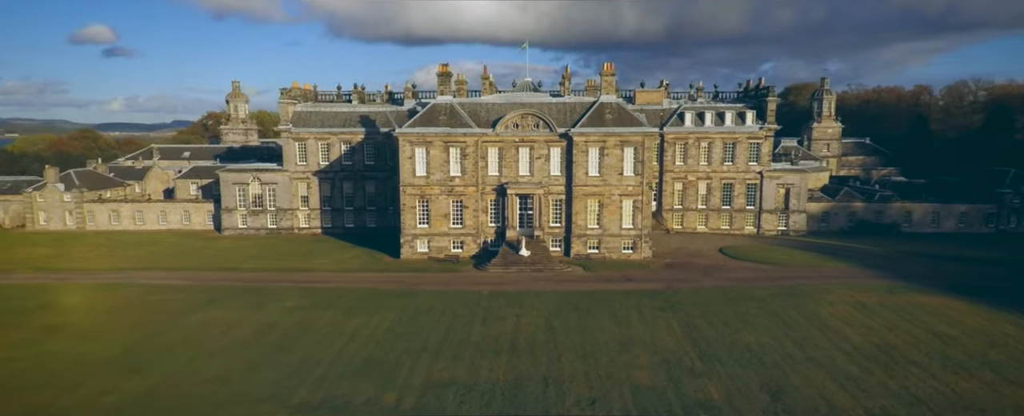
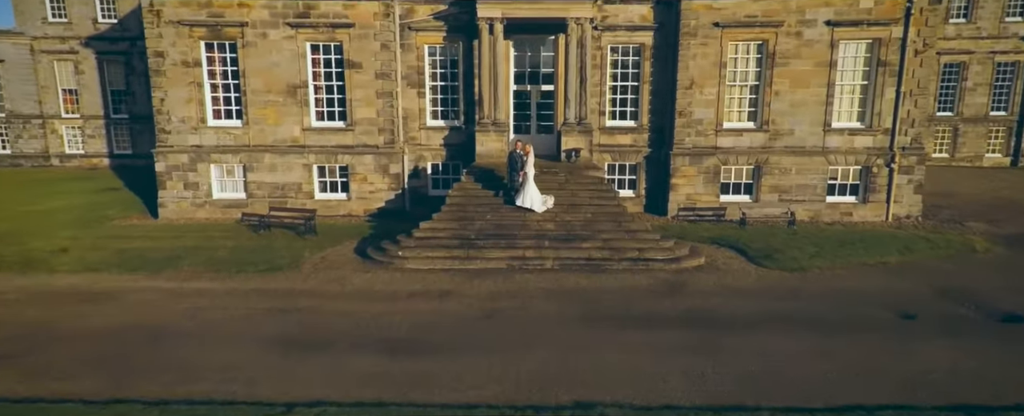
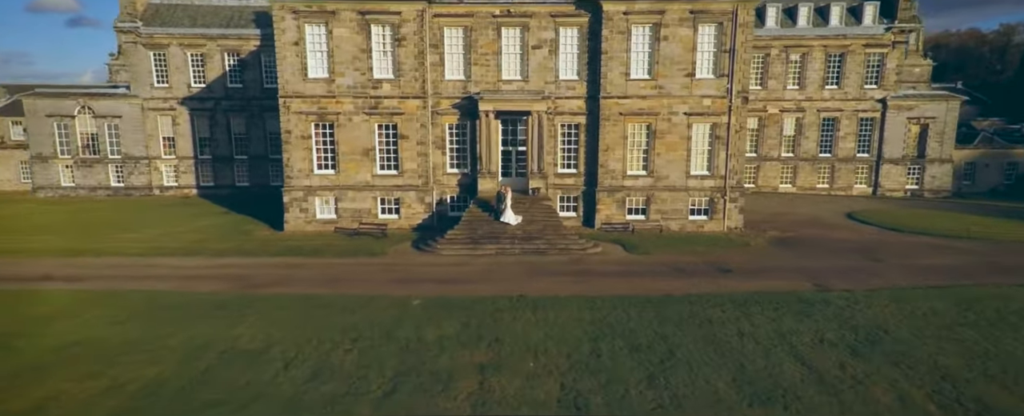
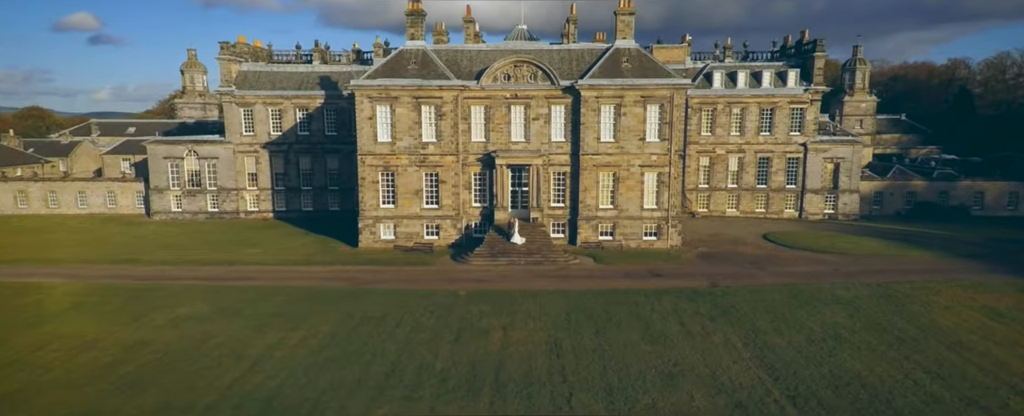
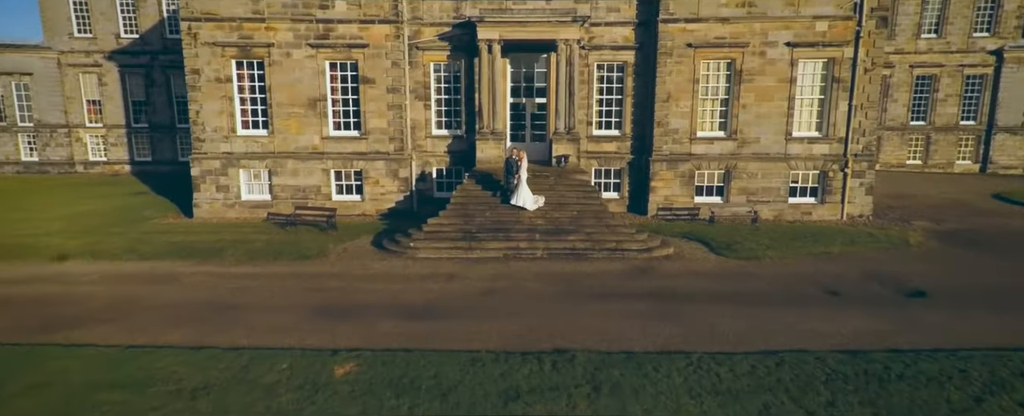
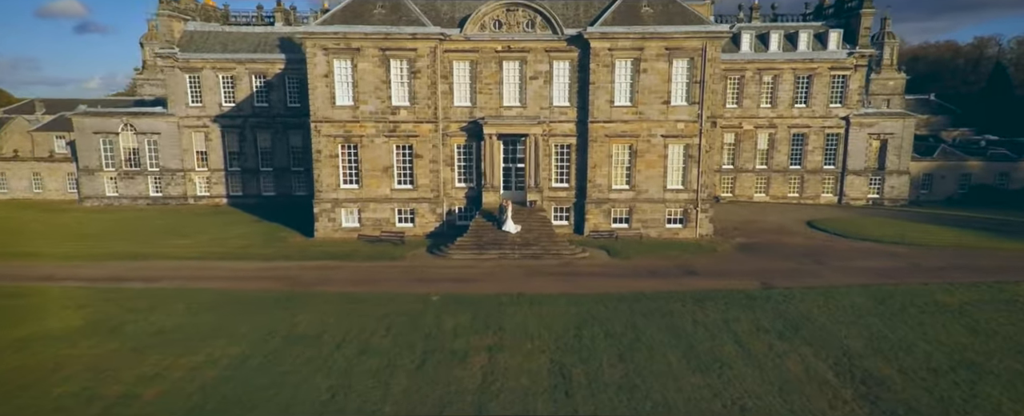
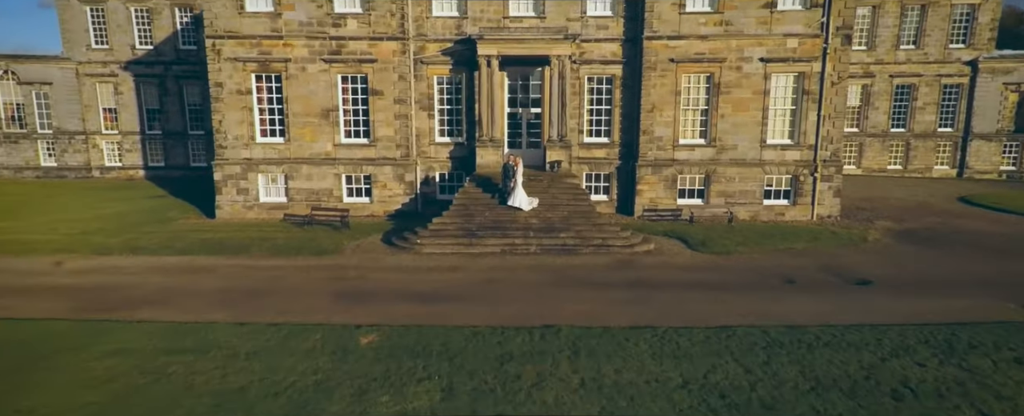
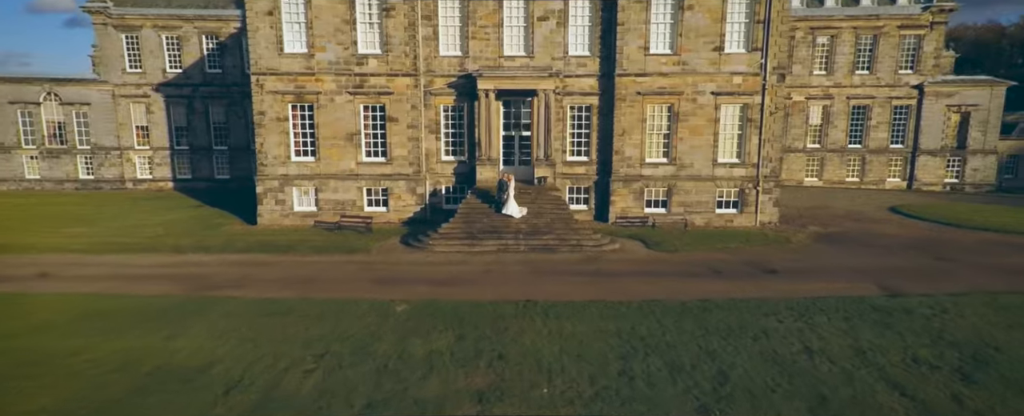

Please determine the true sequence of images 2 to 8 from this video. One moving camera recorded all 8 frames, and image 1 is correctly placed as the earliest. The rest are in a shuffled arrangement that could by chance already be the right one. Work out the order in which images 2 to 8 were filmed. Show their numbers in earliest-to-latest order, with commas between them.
4, 6, 3, 8, 7, 5, 2
